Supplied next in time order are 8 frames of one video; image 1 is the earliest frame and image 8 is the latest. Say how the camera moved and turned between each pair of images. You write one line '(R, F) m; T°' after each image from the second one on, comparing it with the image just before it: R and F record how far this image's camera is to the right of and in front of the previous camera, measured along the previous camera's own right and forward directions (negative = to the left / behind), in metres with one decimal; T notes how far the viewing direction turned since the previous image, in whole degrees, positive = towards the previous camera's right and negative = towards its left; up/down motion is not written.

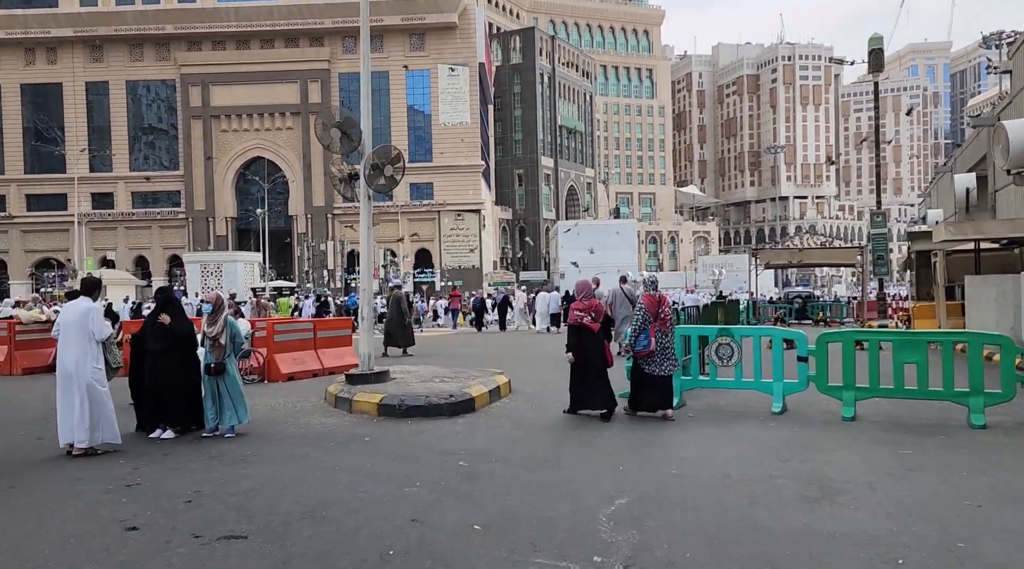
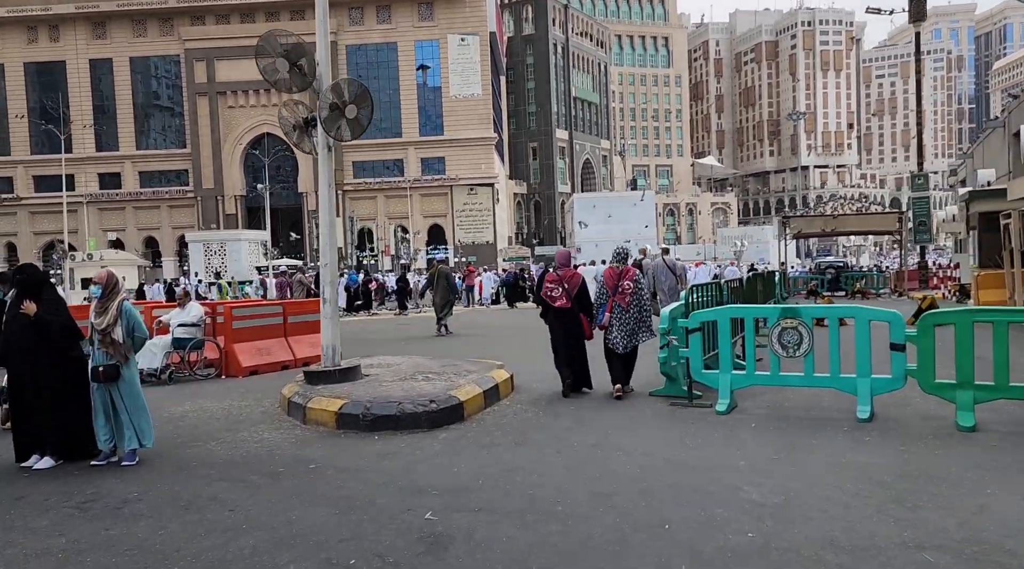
(+0.2, +2.3) m; -1°
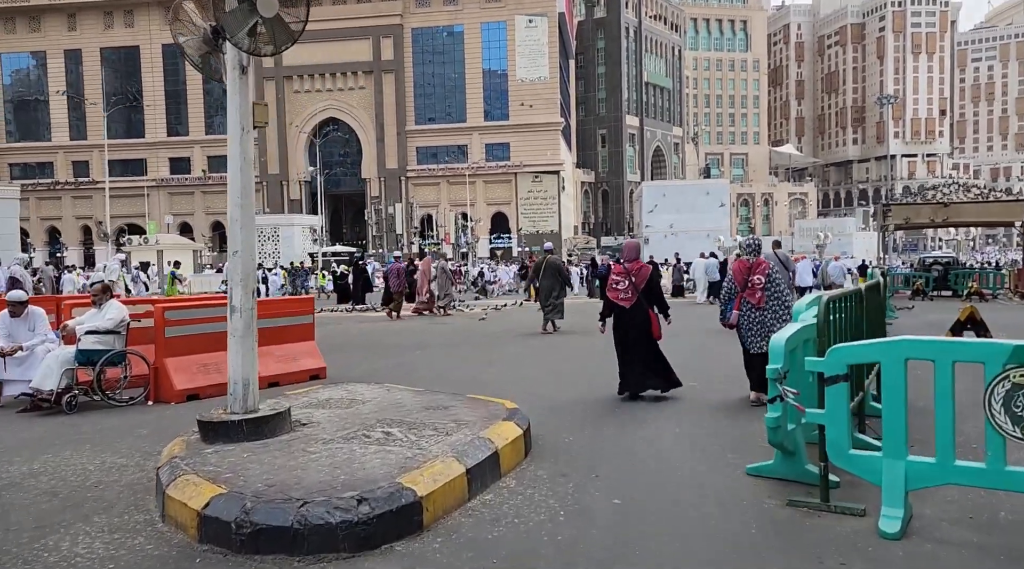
(+0.3, +3.3) m; -4°
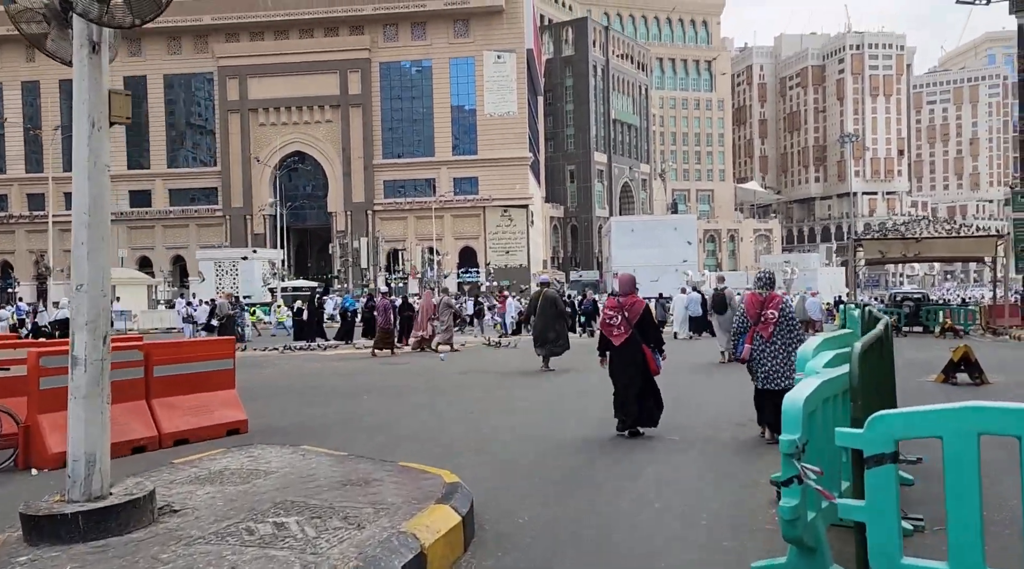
(+0.2, +1.3) m; +2°
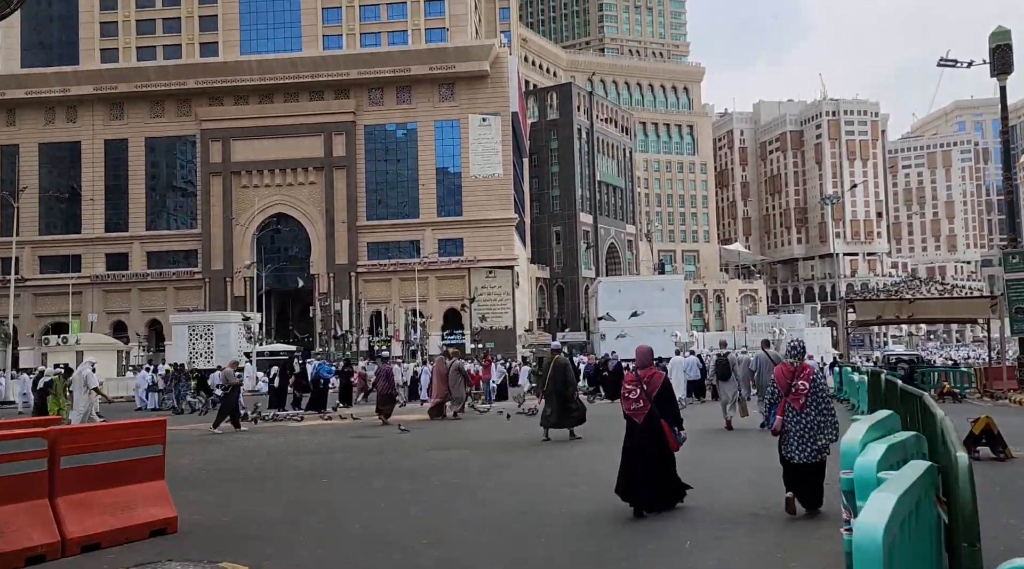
(+0.1, +1.1) m; +1°
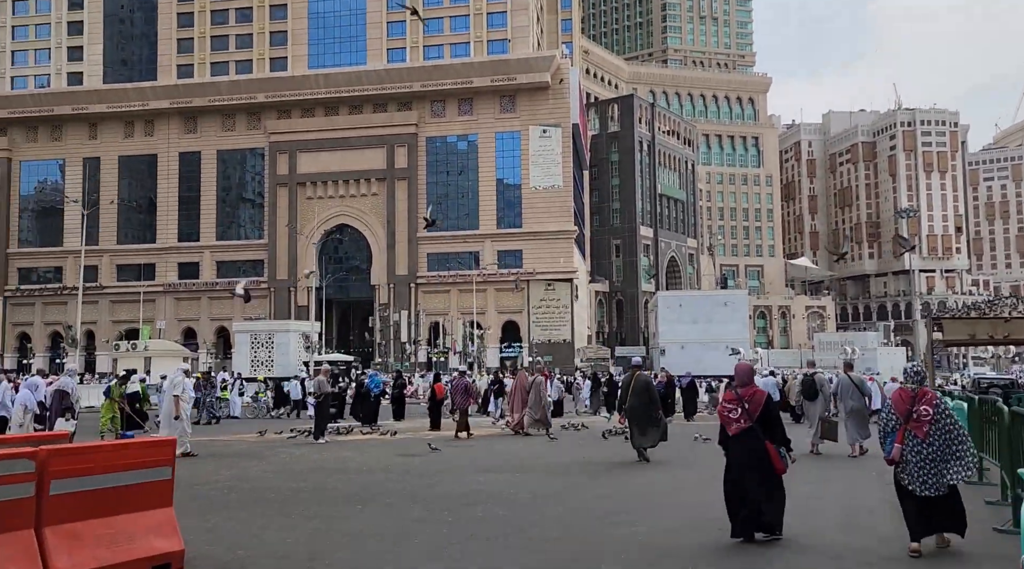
(+0.1, +0.8) m; -4°
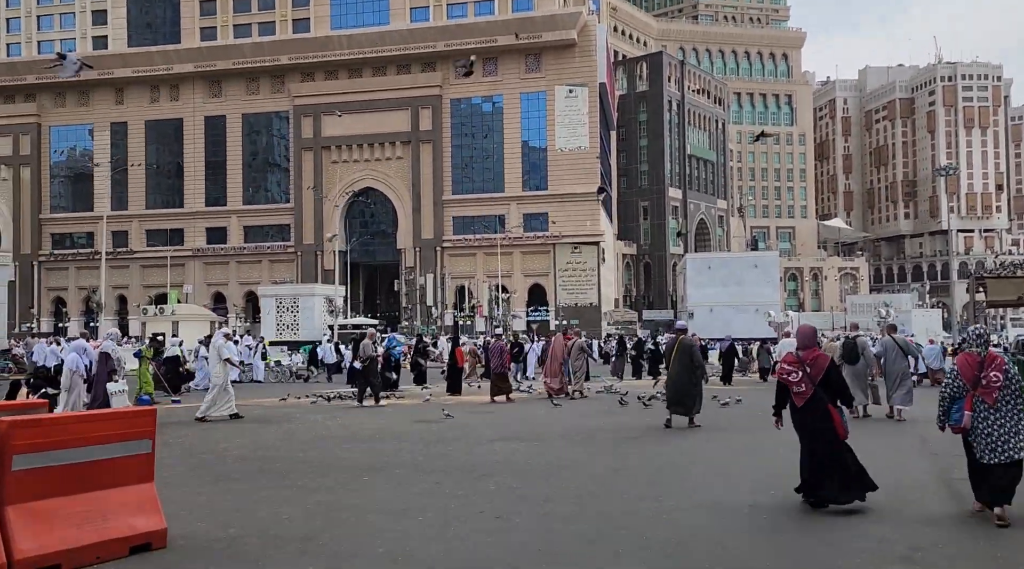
(+0.1, +0.7) m; -2°
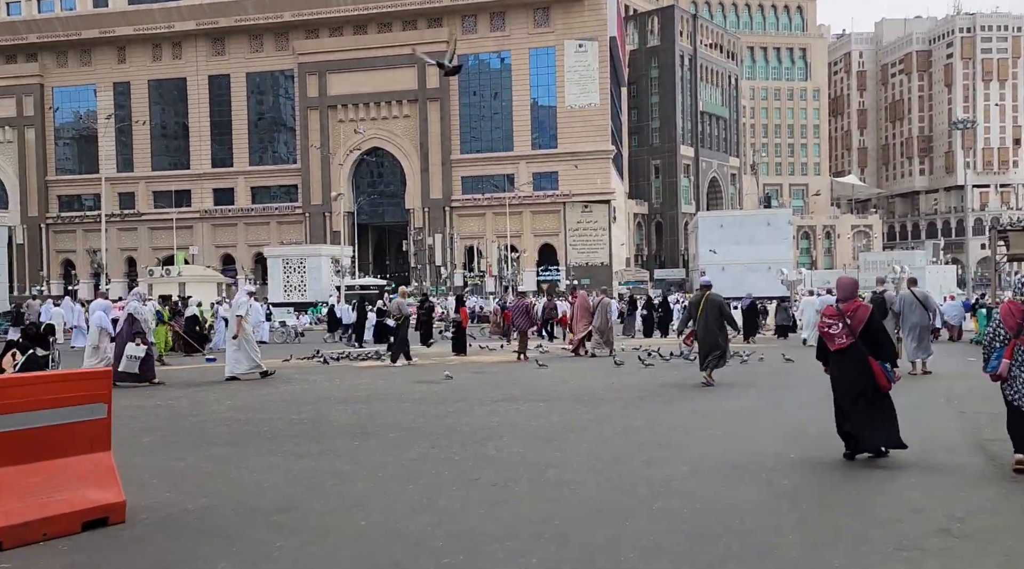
(+0.1, +0.7) m; -1°
